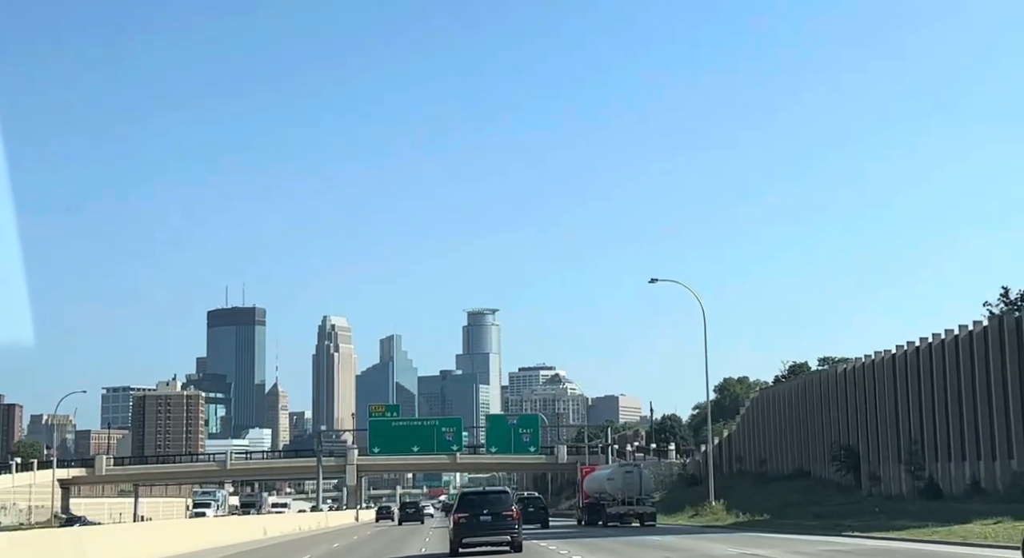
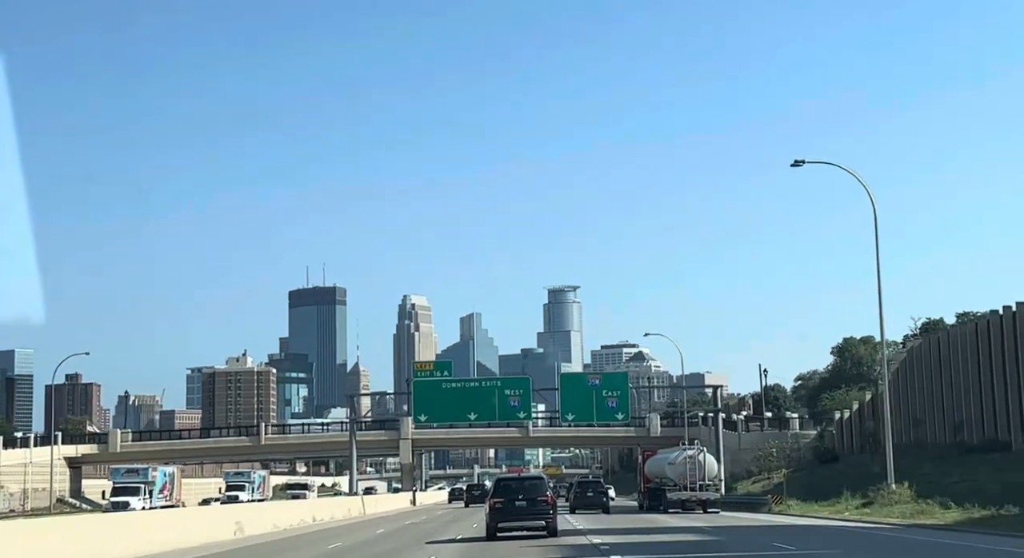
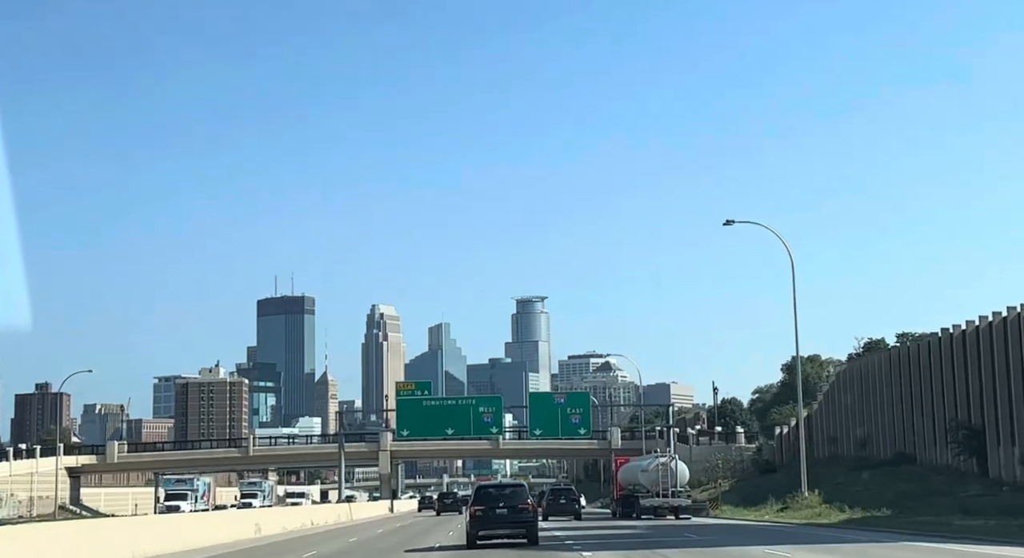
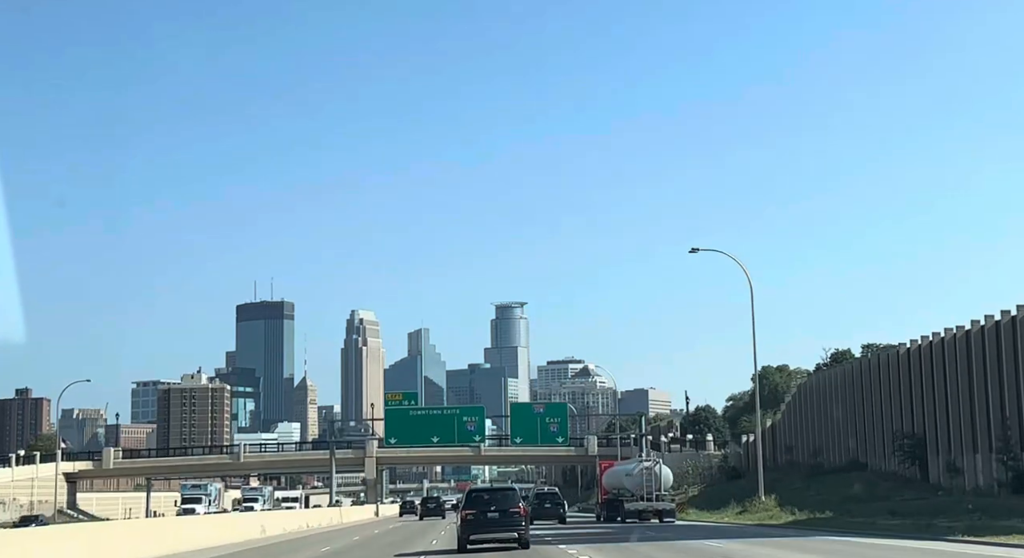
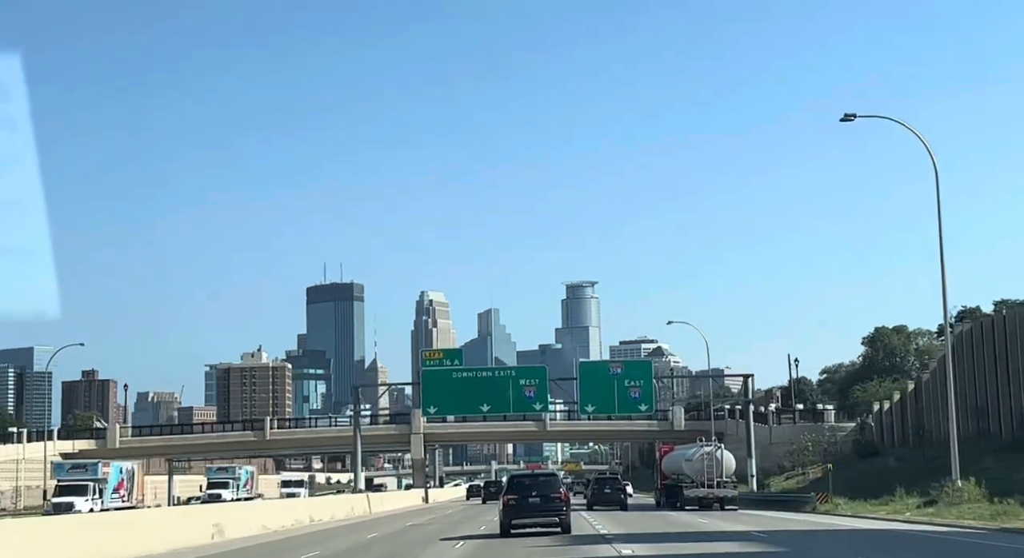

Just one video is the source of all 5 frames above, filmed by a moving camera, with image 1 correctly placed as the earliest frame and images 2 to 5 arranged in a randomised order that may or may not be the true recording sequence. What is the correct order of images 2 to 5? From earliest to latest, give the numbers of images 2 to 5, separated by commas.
4, 3, 2, 5
